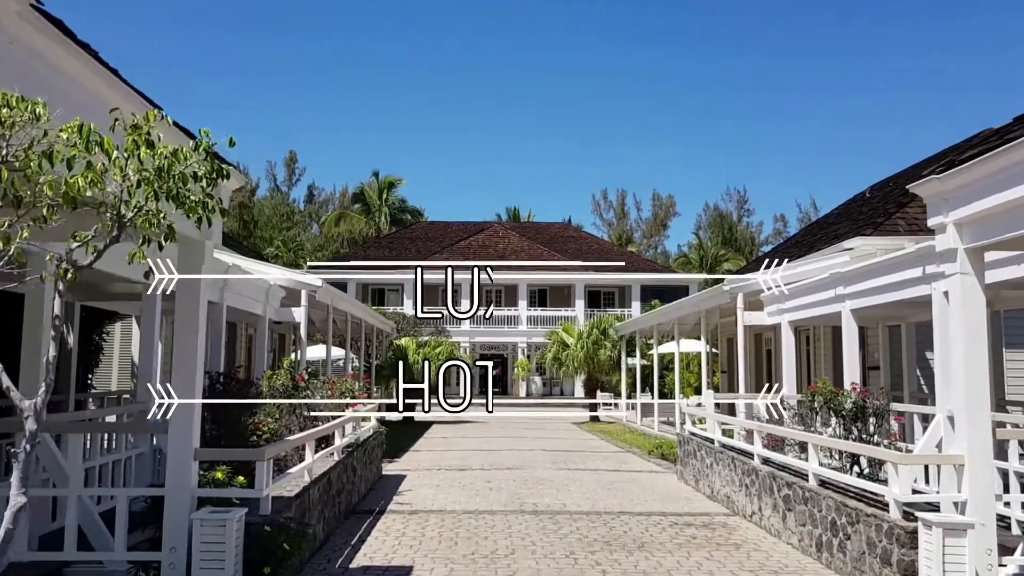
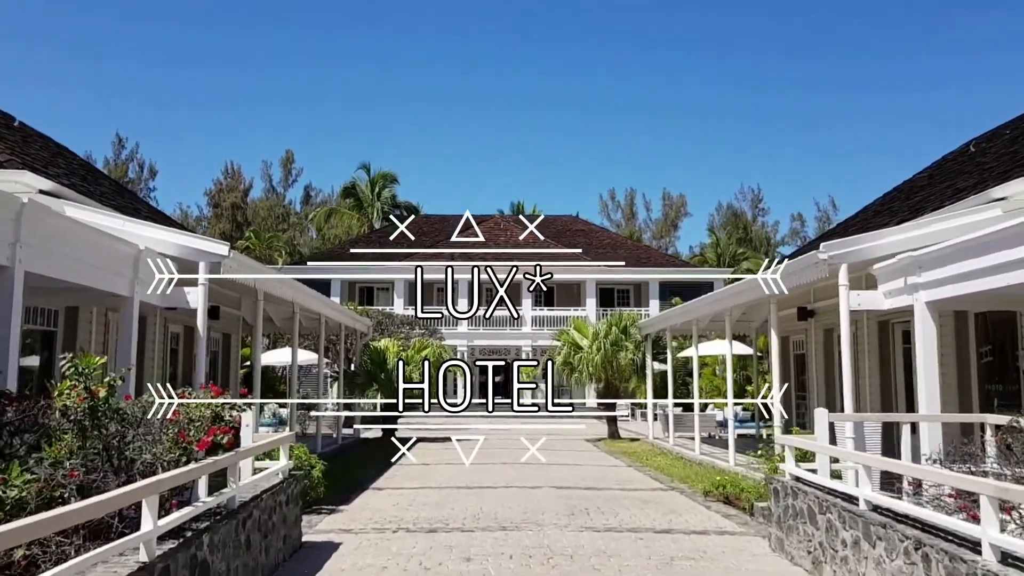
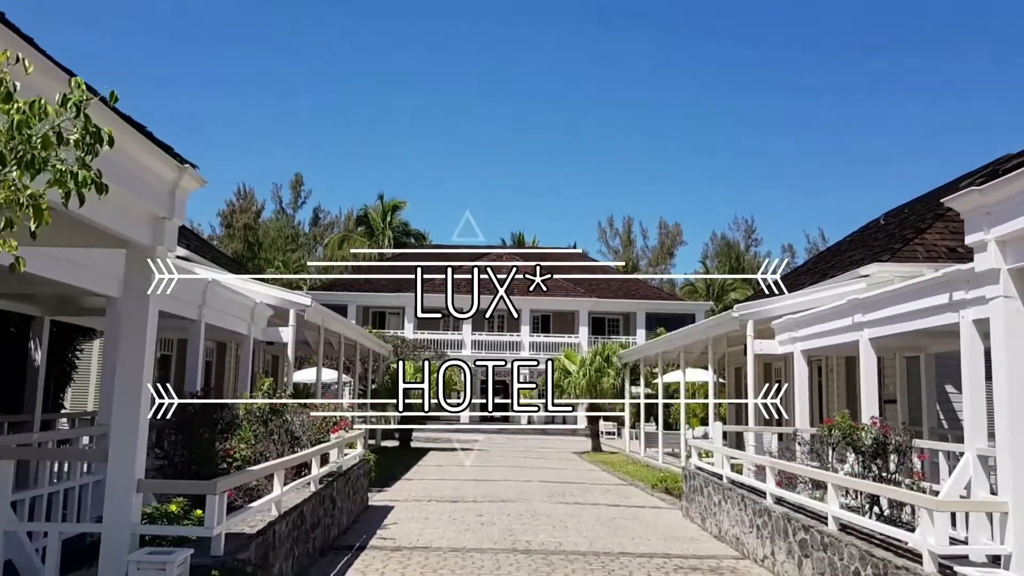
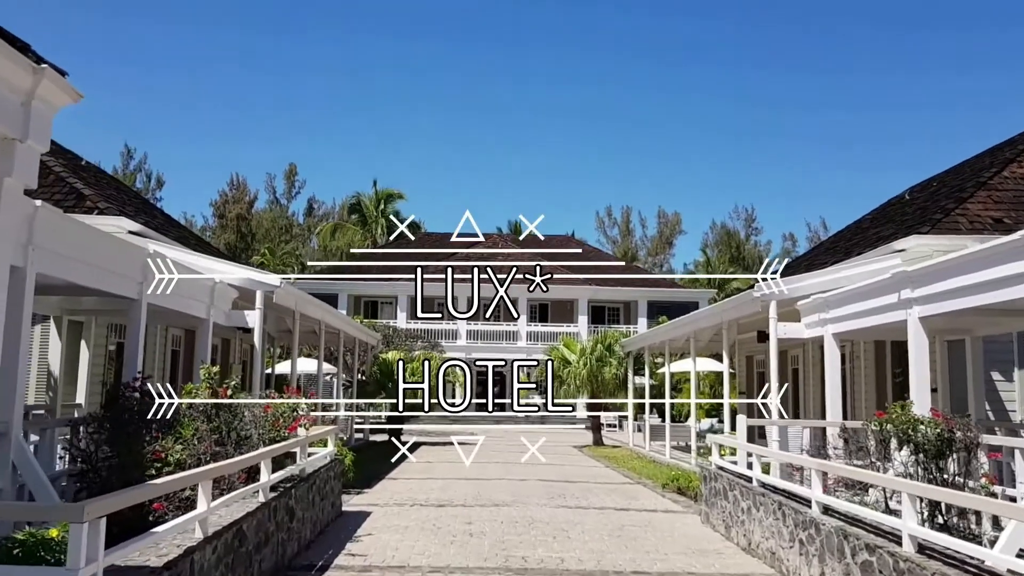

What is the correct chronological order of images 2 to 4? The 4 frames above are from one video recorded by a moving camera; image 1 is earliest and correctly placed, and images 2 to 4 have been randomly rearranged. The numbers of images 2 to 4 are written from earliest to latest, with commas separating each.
3, 4, 2
